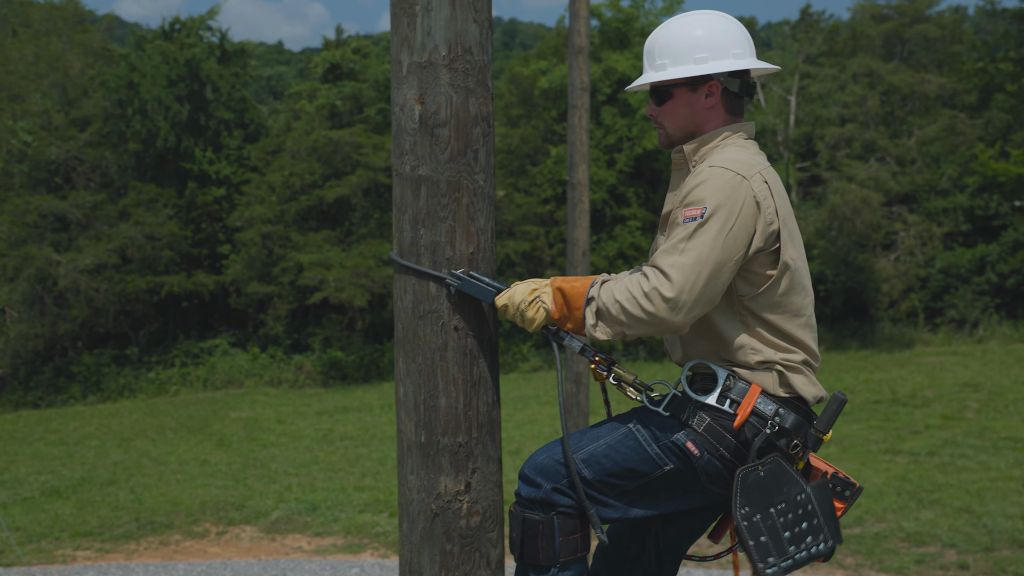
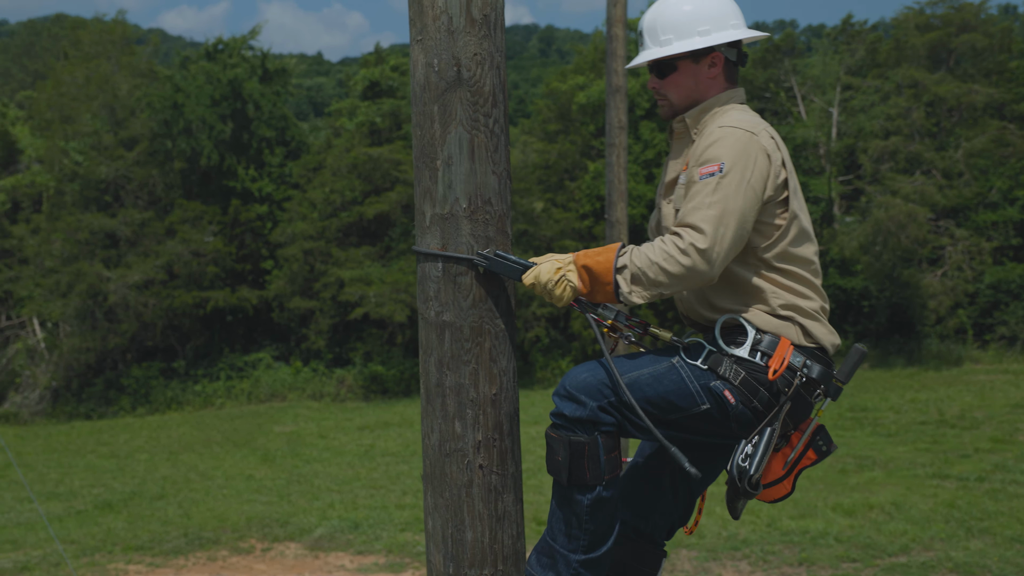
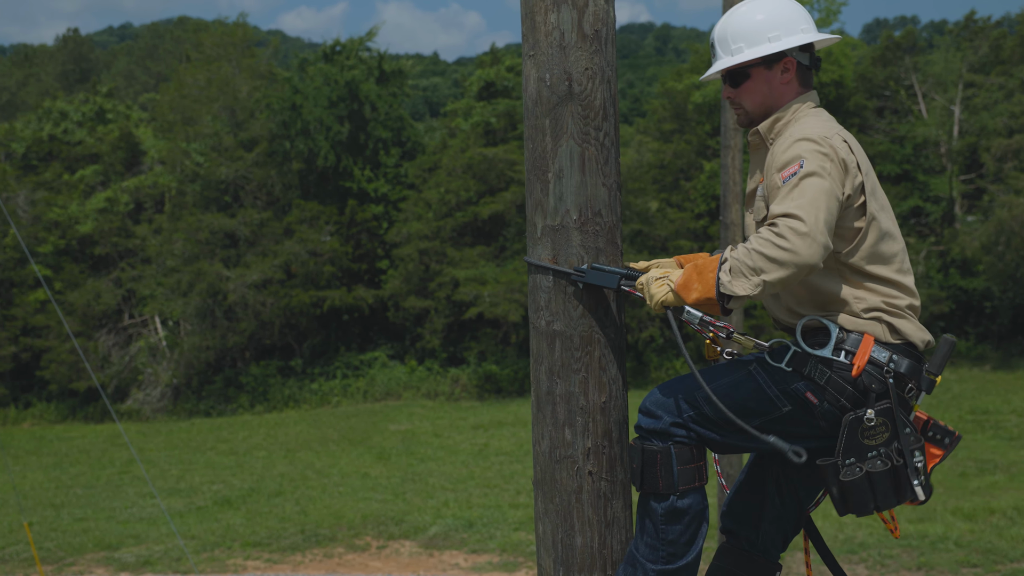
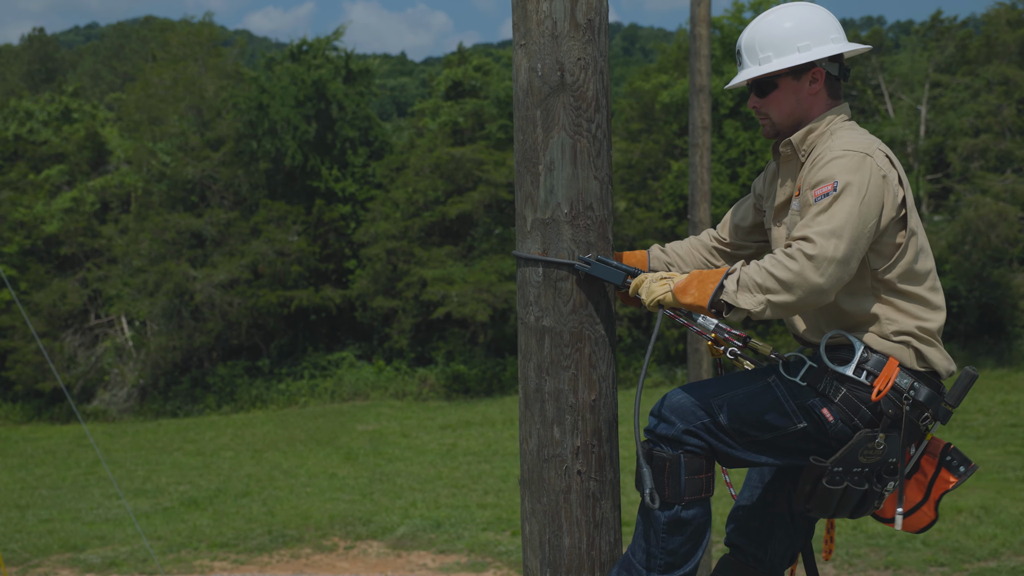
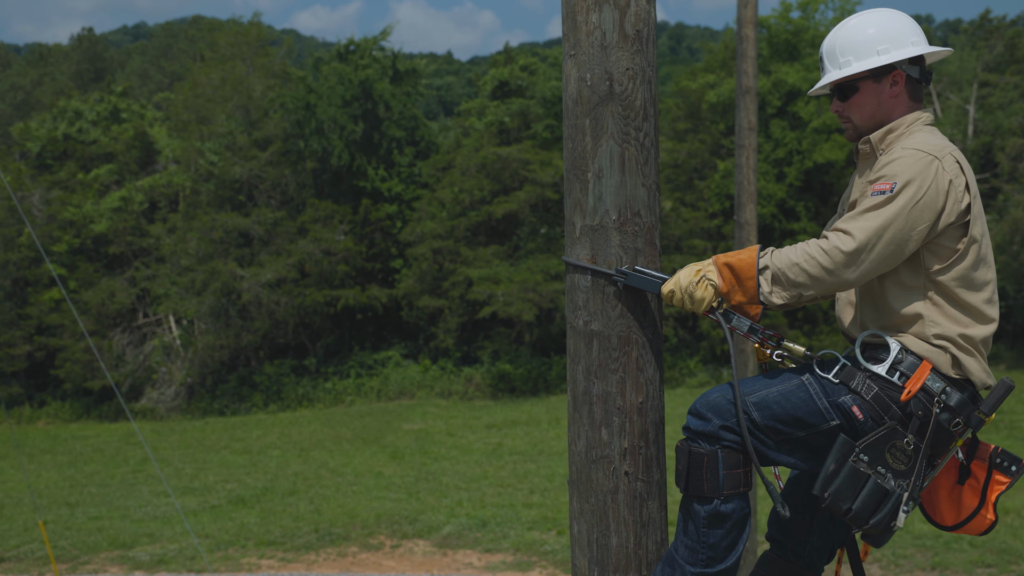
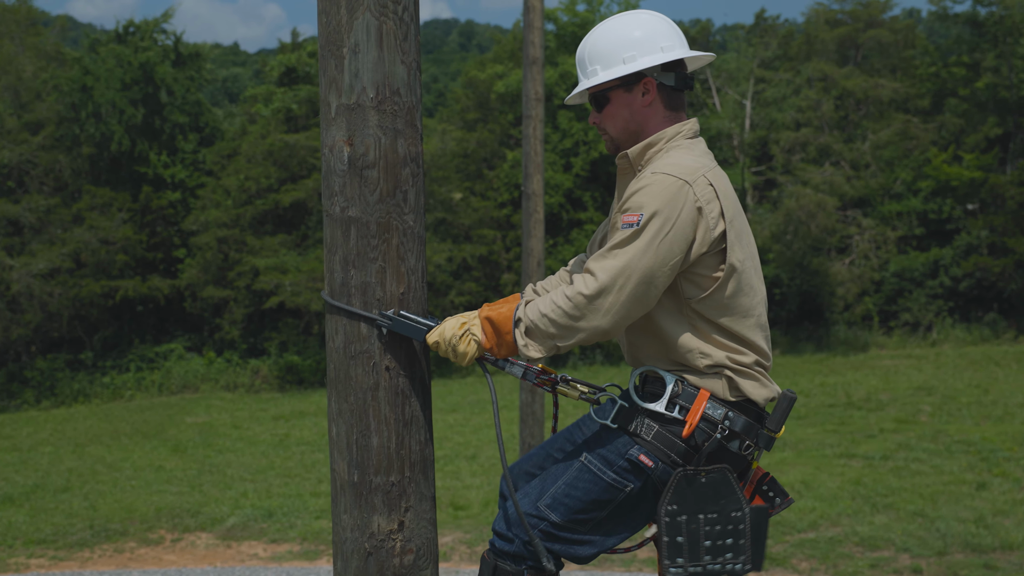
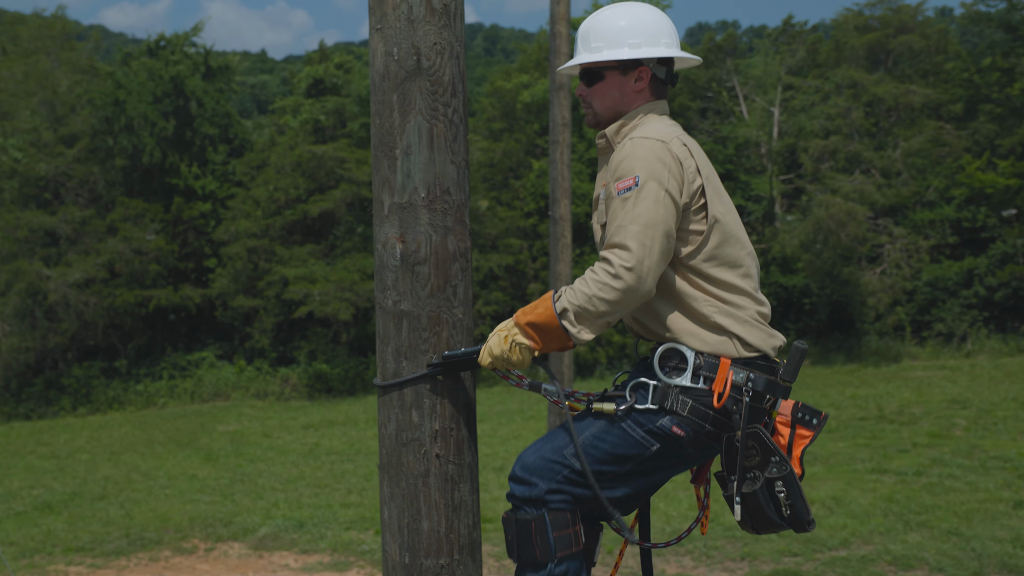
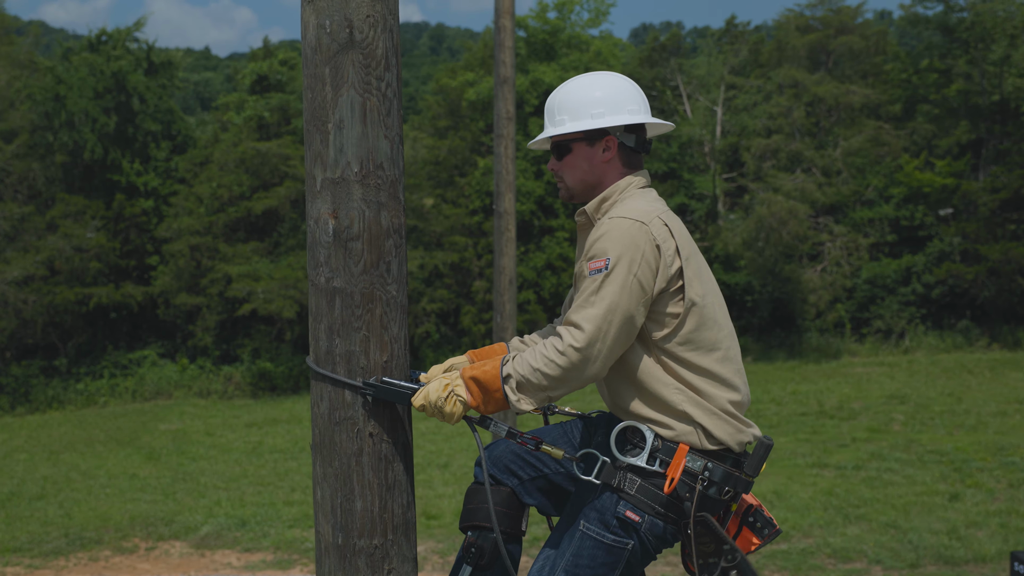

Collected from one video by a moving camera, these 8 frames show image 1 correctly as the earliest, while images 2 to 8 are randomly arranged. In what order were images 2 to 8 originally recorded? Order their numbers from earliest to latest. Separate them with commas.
6, 8, 7, 2, 4, 3, 5
